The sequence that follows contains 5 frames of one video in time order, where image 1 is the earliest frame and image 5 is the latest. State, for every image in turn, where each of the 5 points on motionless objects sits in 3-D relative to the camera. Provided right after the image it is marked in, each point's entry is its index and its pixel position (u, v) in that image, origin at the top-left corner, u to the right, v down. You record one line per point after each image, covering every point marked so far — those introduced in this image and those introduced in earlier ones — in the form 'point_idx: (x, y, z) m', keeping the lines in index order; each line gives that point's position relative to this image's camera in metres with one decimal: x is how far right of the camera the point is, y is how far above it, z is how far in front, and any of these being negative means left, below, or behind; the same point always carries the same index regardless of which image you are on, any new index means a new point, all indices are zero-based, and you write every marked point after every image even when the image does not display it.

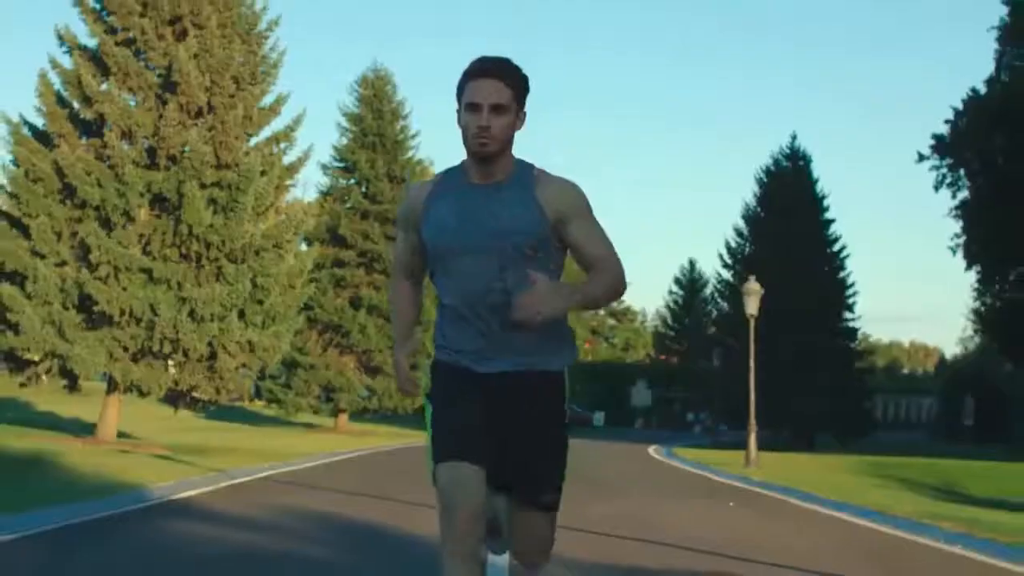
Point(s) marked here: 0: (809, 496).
0: (+3.5, -2.5, +17.8) m
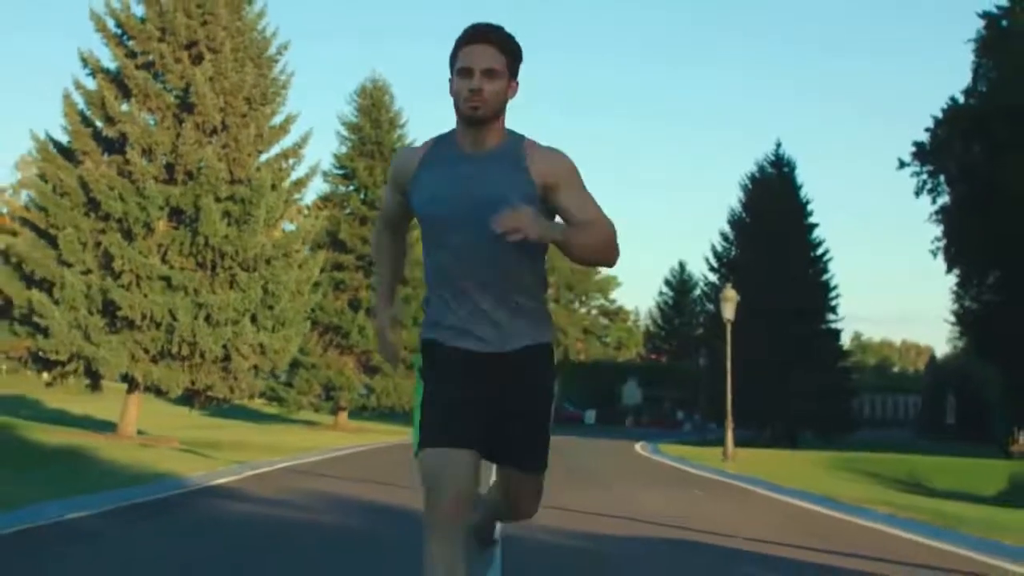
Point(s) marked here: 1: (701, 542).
0: (+3.4, -2.6, +19.1) m
1: (+1.7, -2.2, +12.8) m
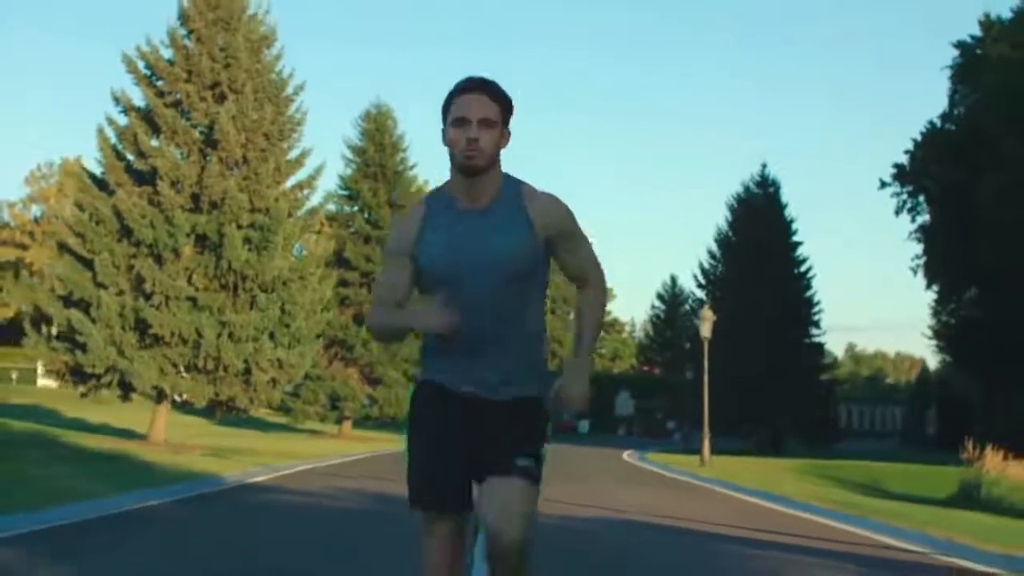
0: (+3.3, -2.9, +20.9) m
1: (+1.6, -2.4, +14.5) m
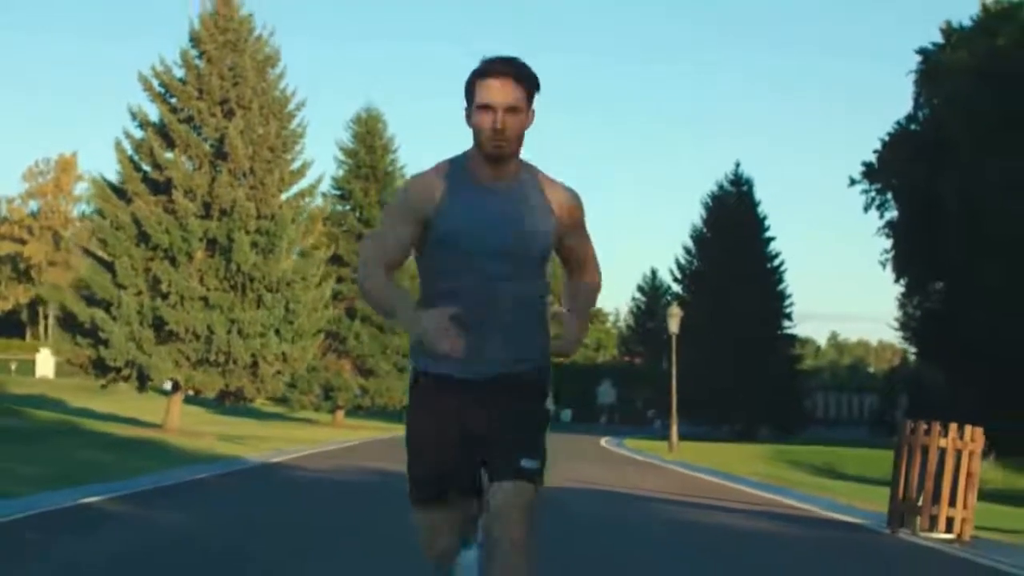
0: (+3.1, -2.8, +22.8) m
1: (+1.5, -2.4, +16.5) m
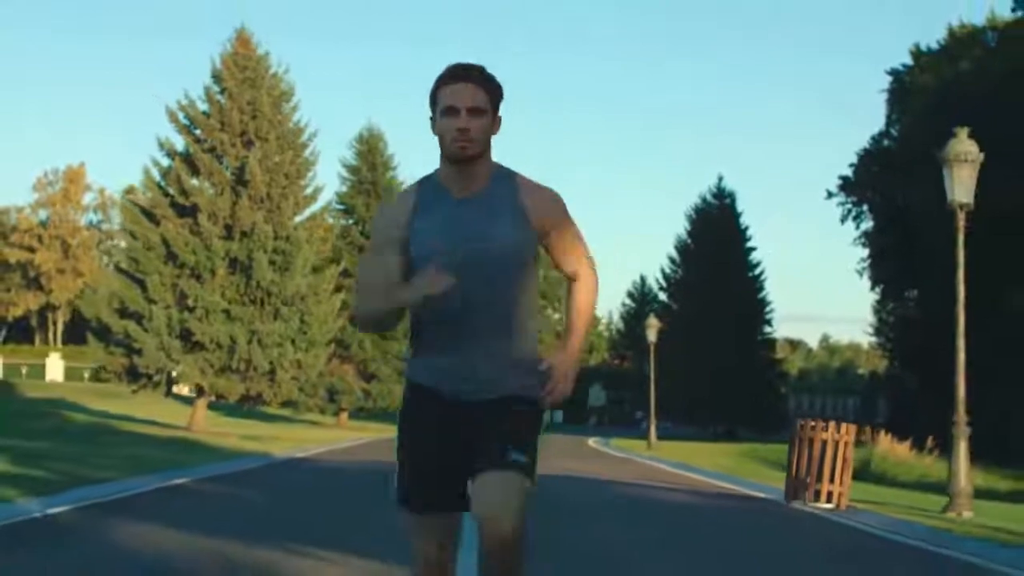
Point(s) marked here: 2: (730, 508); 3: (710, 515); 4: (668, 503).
0: (+3.0, -3.1, +25.1) m
1: (+1.4, -2.7, +18.8) m
2: (+2.4, -2.5, +16.1) m
3: (+2.0, -2.4, +15.3) m
4: (+1.7, -2.5, +16.7) m
